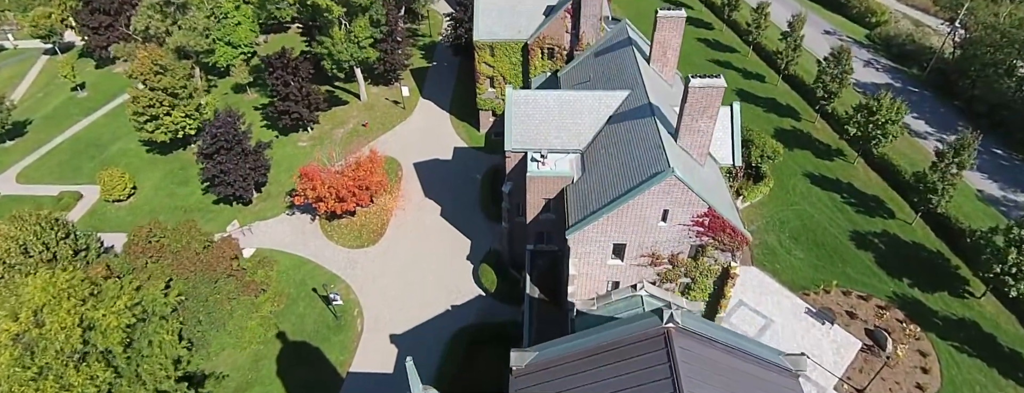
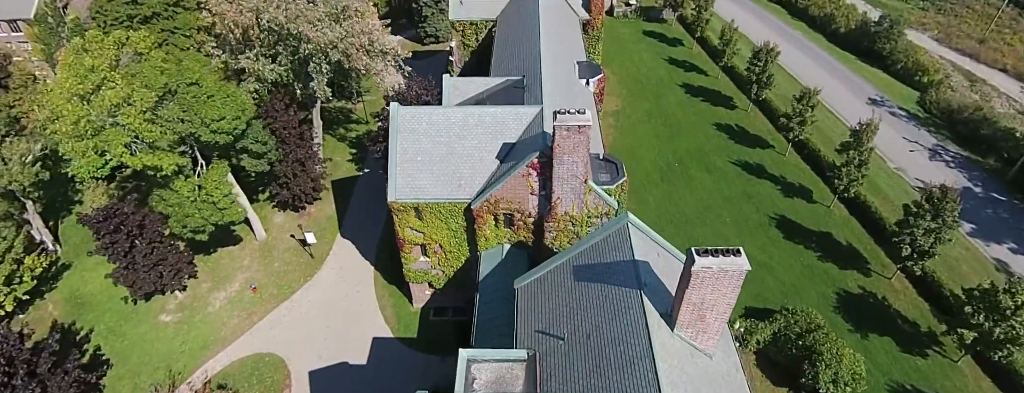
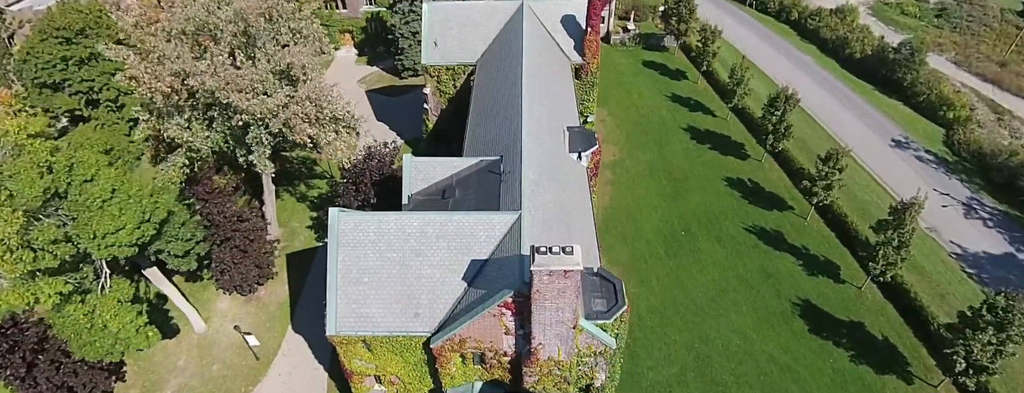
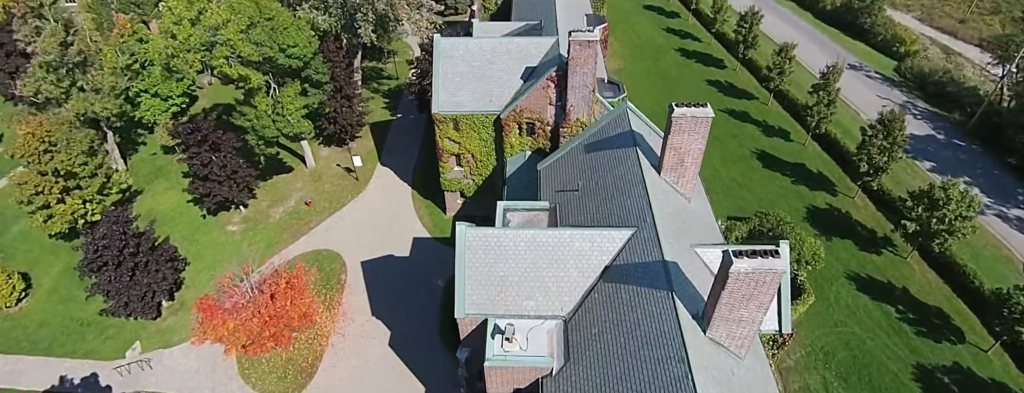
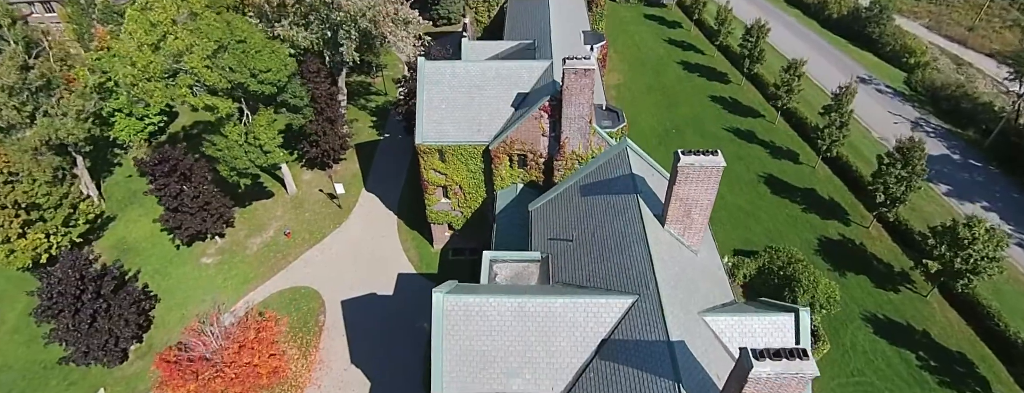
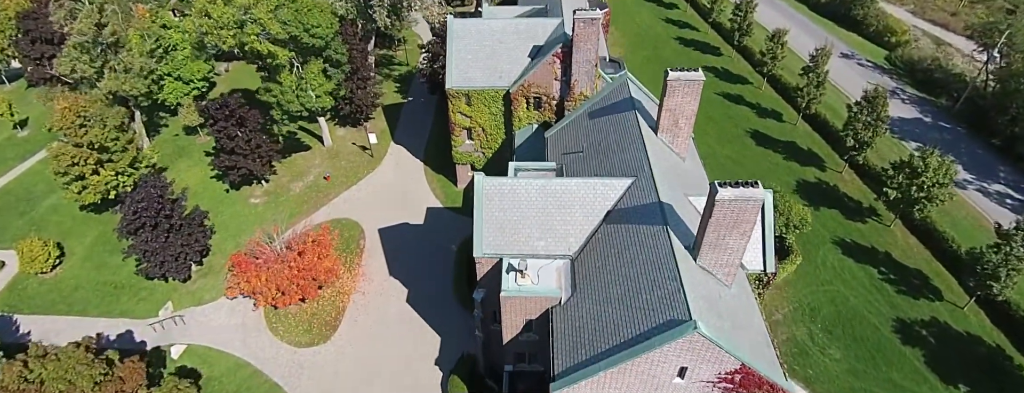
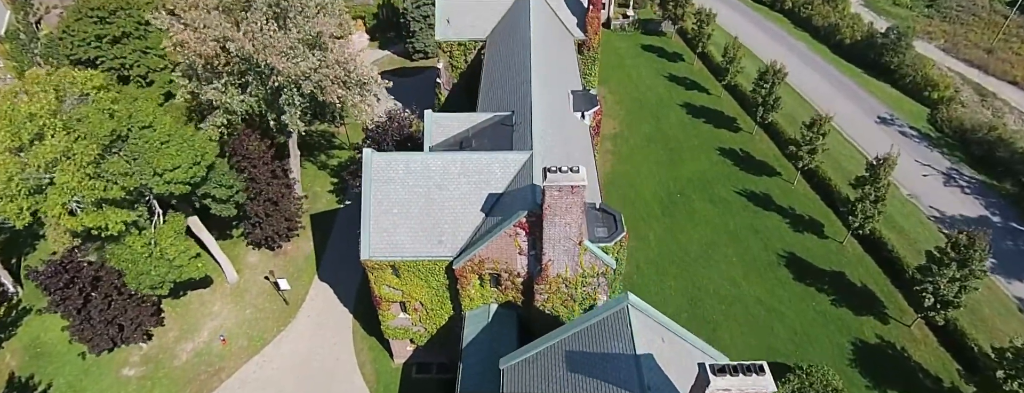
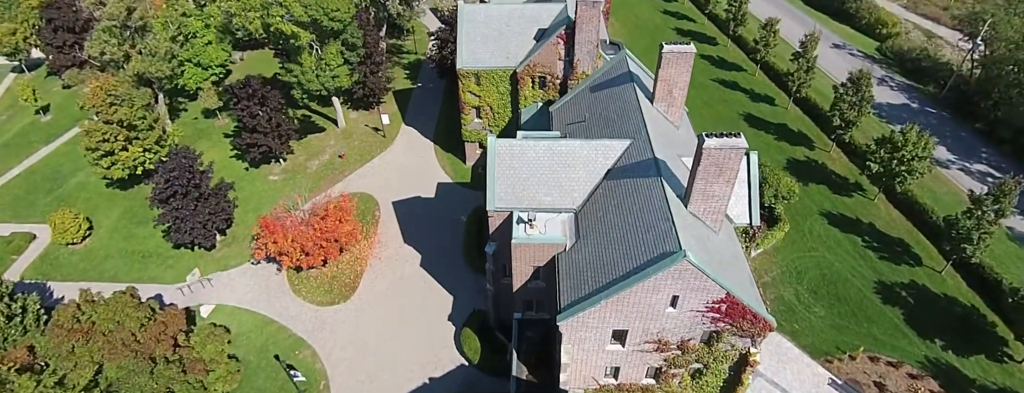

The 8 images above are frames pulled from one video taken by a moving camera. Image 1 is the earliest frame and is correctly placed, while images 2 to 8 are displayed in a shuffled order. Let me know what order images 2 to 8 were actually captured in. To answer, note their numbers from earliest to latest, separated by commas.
8, 6, 4, 5, 2, 7, 3
